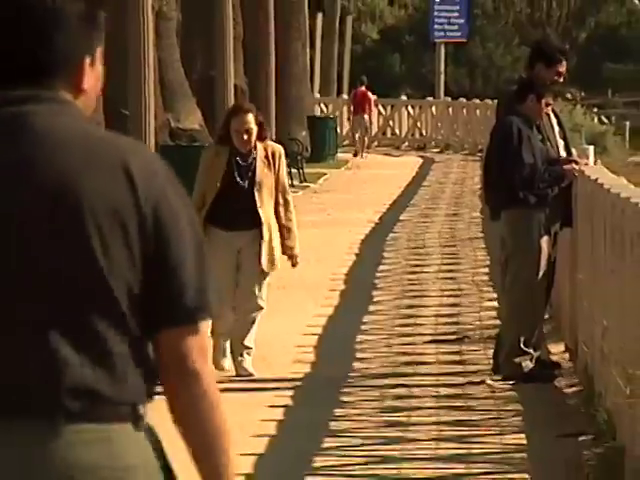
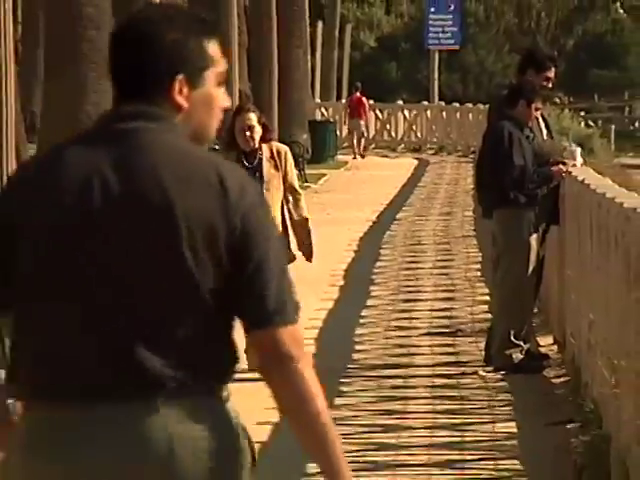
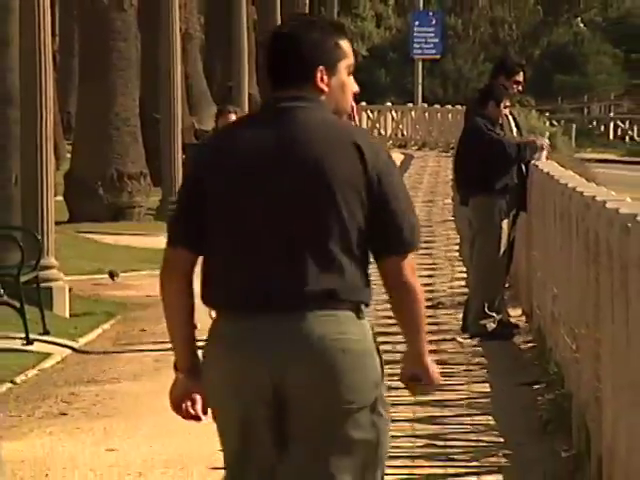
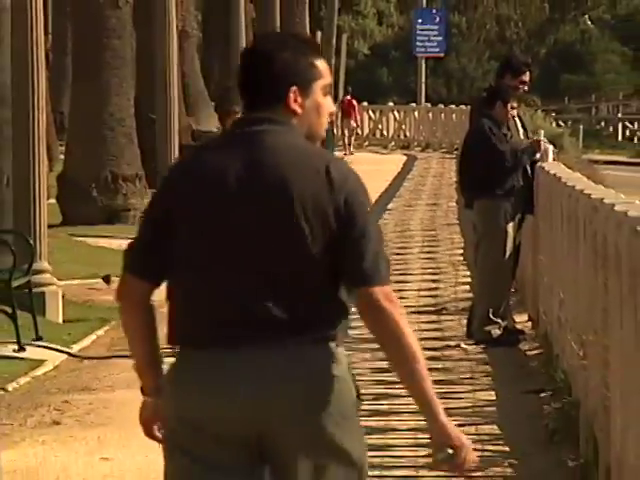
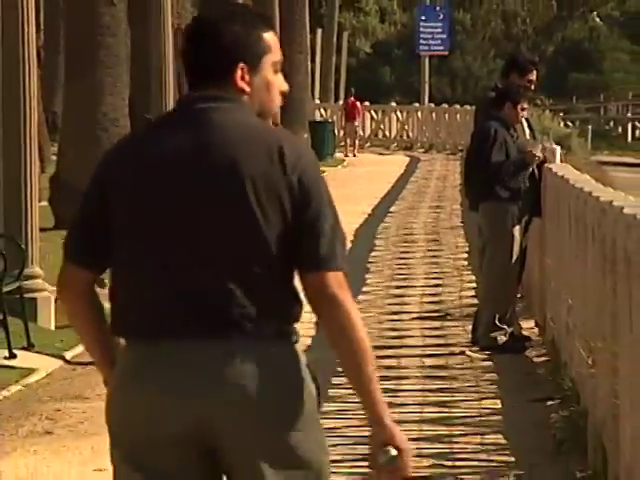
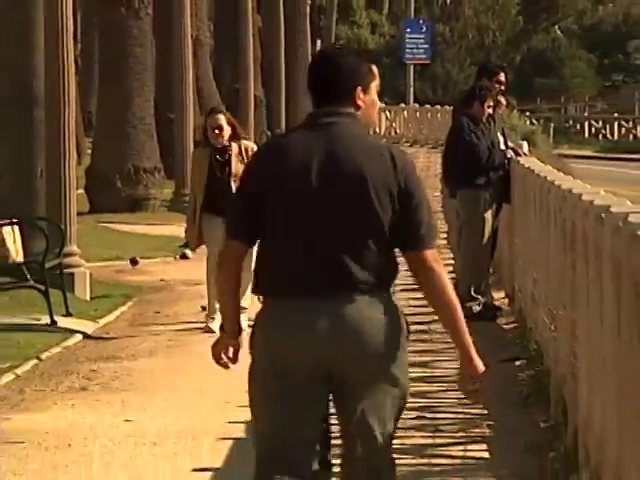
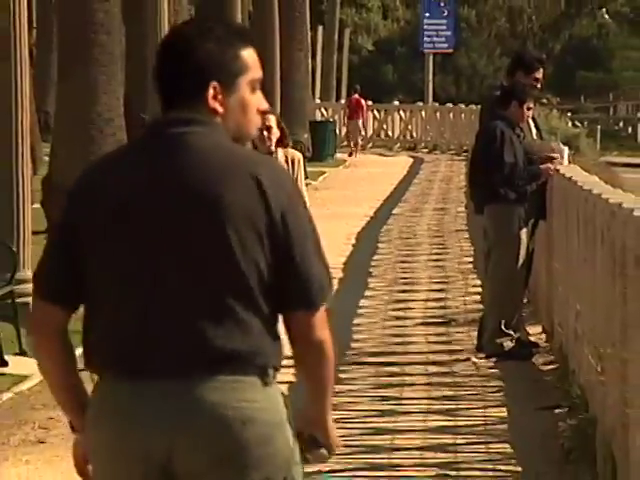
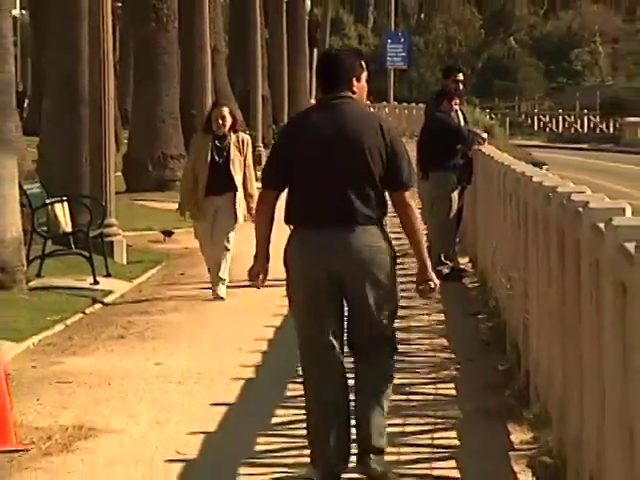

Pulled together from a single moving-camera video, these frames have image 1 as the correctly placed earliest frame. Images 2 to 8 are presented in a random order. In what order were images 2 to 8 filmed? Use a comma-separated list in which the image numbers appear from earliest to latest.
2, 7, 5, 4, 3, 6, 8
